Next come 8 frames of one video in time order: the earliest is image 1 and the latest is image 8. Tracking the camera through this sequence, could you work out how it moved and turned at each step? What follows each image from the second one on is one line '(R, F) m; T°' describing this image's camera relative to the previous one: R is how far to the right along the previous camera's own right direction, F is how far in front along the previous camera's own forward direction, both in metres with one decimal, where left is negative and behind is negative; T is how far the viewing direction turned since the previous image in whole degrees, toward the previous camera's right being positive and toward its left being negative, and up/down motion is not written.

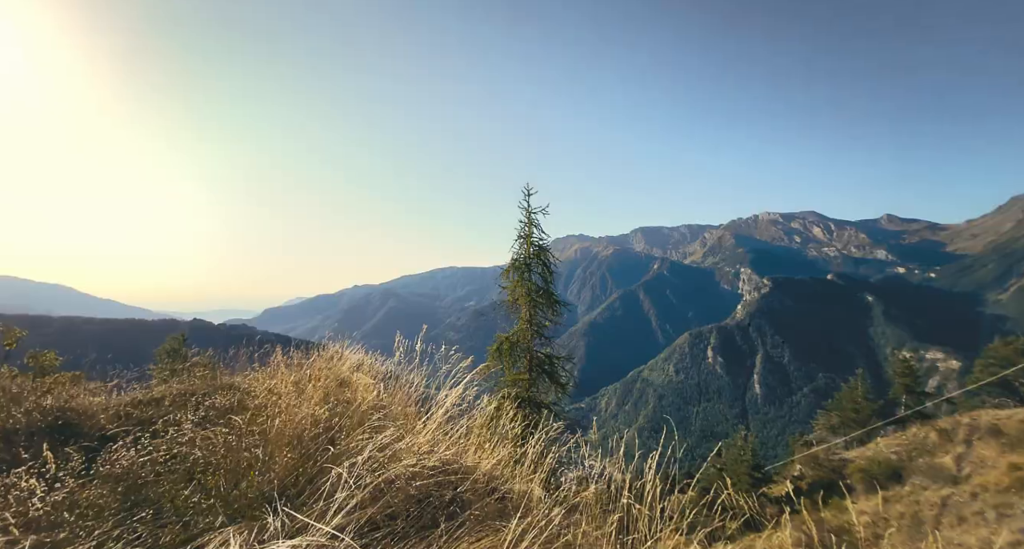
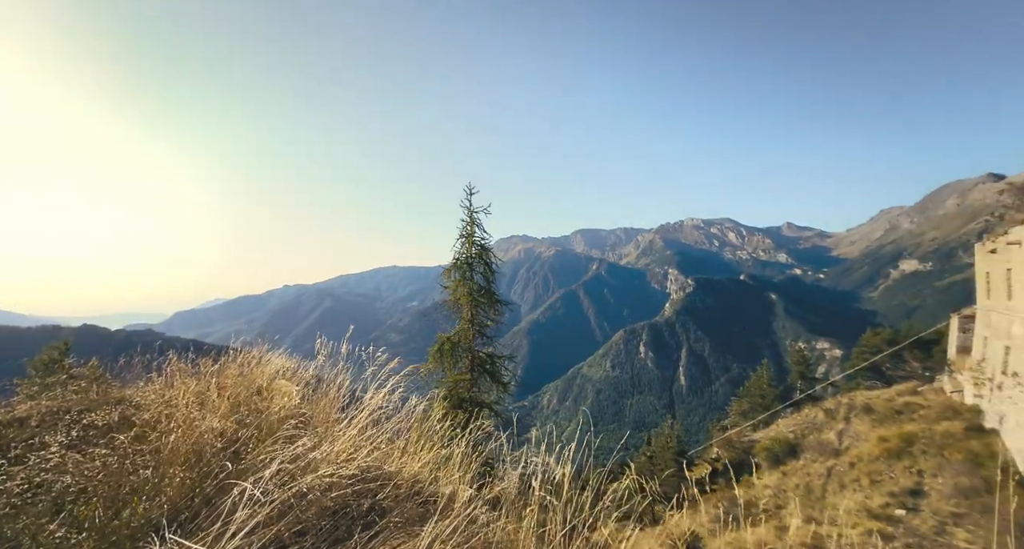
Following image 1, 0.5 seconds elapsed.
(+0.1, -1.4) m; +6°
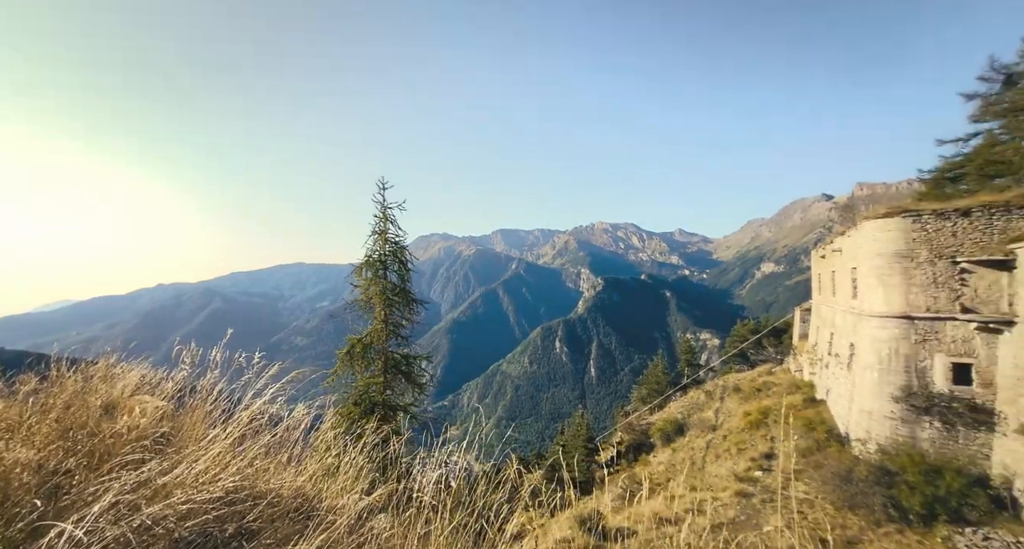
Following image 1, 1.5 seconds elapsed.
(0.0, -1.8) m; +9°
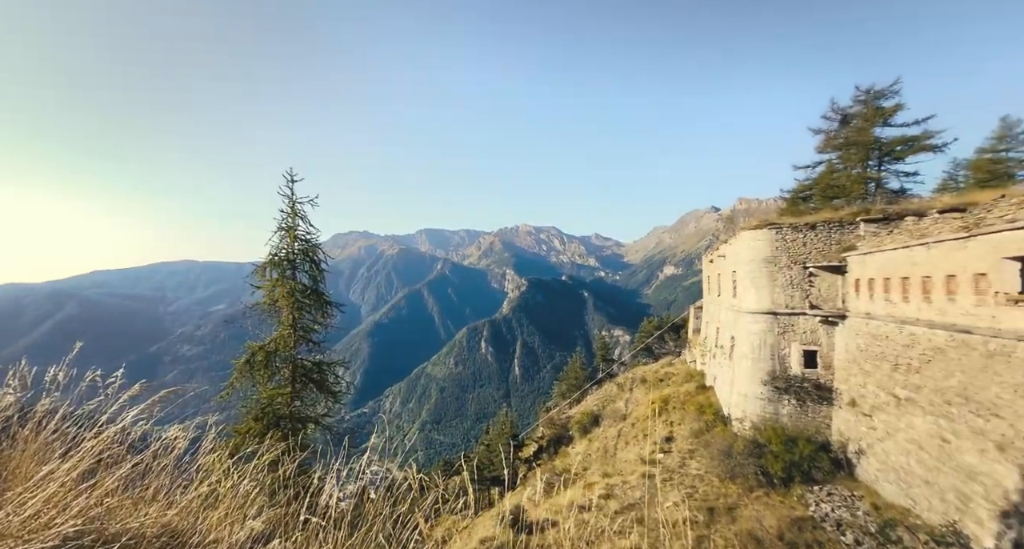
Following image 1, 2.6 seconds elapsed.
(+0.1, -1.4) m; +8°
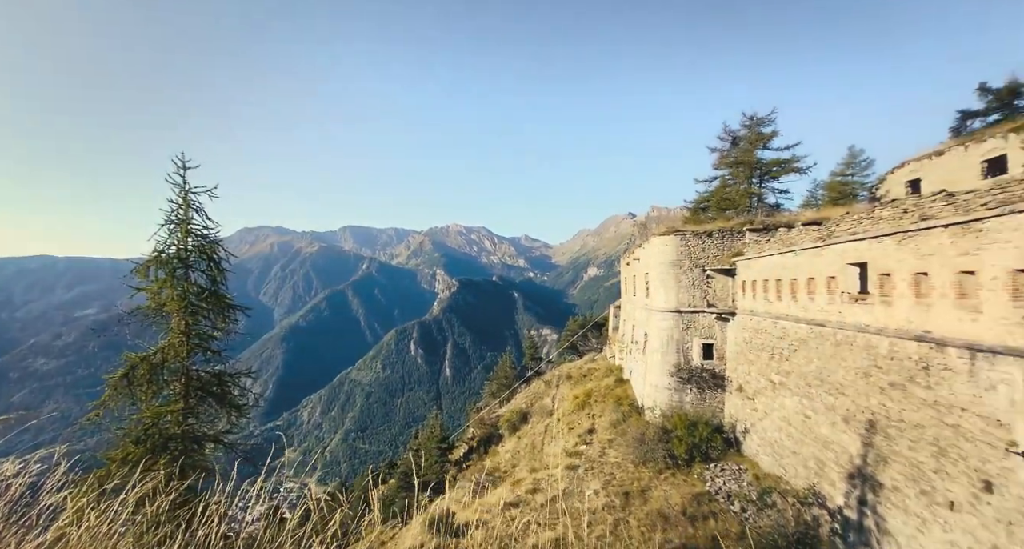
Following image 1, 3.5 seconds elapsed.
(+0.2, -1.0) m; +7°
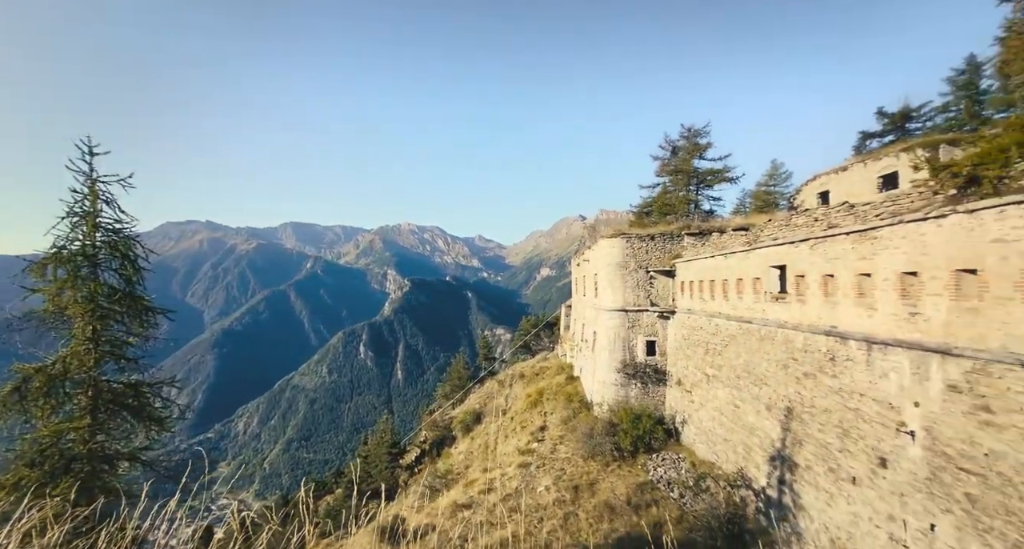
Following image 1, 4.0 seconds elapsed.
(+0.1, -0.6) m; +5°
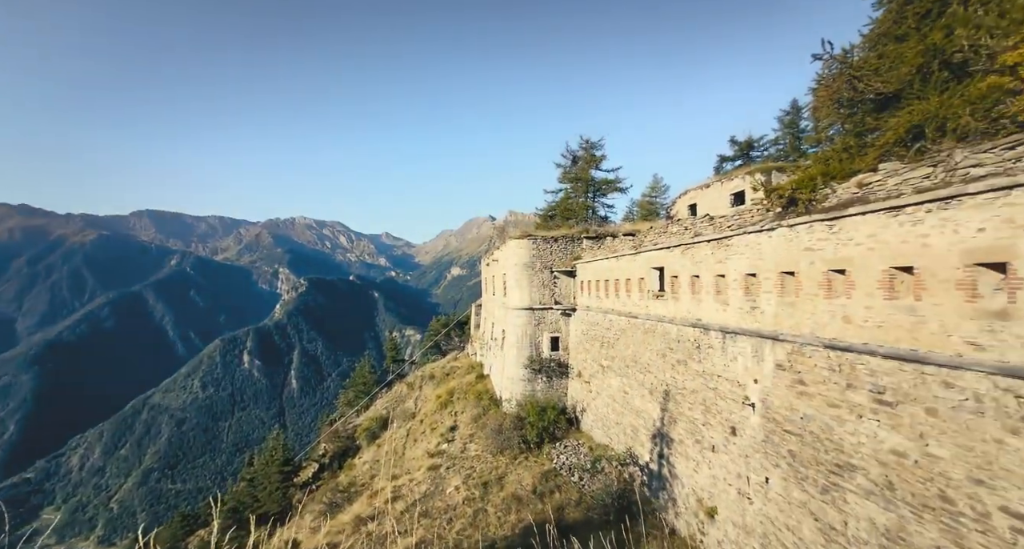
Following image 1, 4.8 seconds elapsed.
(+0.1, -0.9) m; +9°
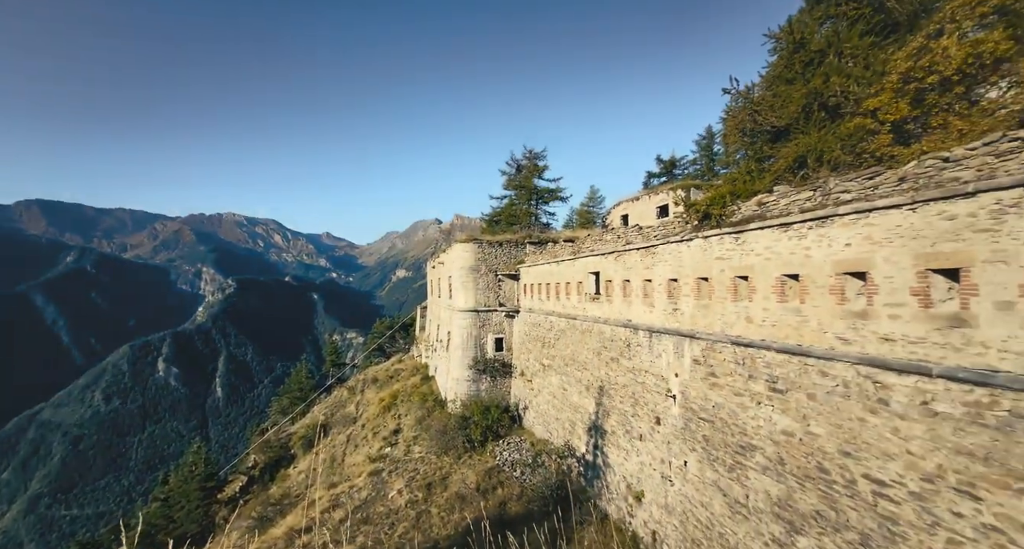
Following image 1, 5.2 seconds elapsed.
(0.0, -0.7) m; +6°
